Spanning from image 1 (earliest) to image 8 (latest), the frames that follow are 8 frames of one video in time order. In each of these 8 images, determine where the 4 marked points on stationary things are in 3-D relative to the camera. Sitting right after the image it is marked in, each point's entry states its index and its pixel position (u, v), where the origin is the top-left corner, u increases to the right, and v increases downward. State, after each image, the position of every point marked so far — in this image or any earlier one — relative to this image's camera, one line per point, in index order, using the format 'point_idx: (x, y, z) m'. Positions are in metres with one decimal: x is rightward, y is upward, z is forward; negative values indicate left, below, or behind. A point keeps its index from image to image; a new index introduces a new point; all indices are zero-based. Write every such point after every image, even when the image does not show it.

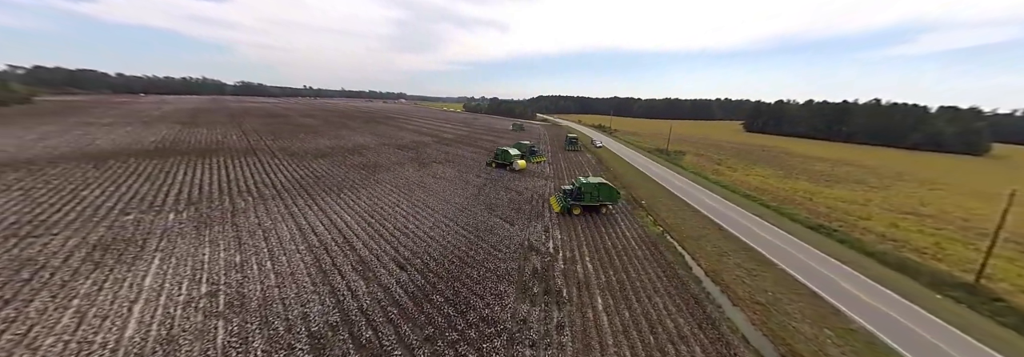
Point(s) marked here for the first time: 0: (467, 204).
0: (-3.0, -1.8, +16.9) m
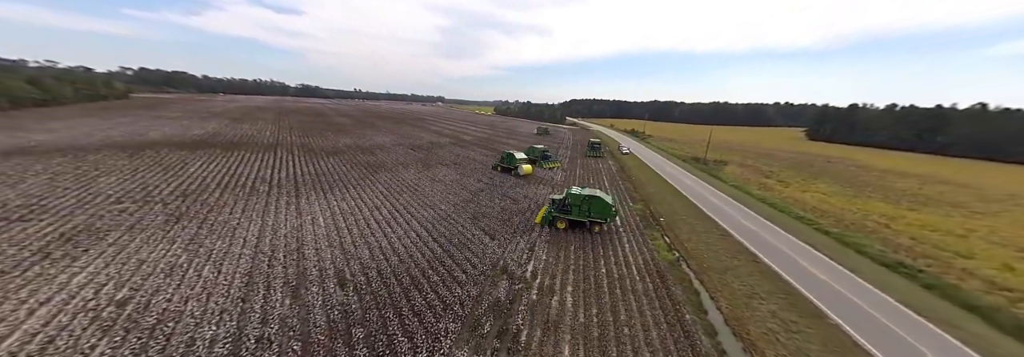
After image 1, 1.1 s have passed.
0: (-3.8, -2.1, +15.5) m
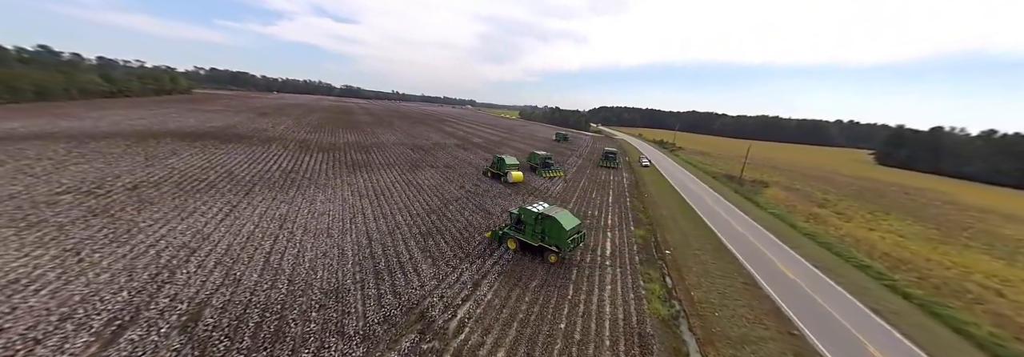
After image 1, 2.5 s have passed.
0: (-5.8, -2.5, +13.2) m
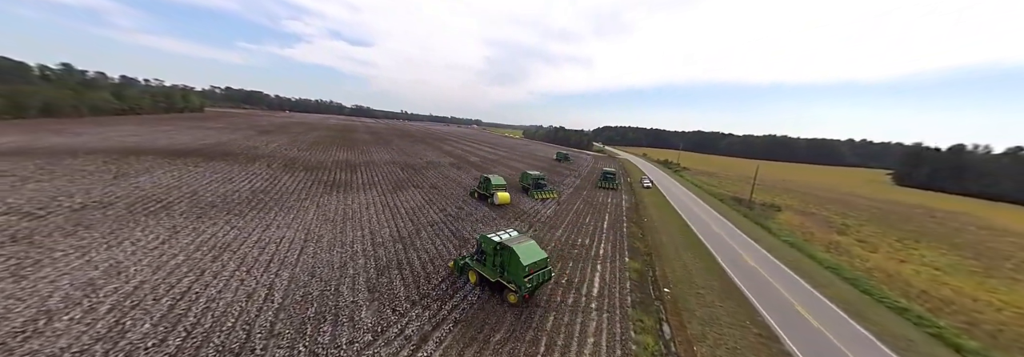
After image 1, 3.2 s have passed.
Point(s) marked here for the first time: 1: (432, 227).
0: (-7.2, -3.7, +11.7) m
1: (-5.2, -3.2, +16.1) m
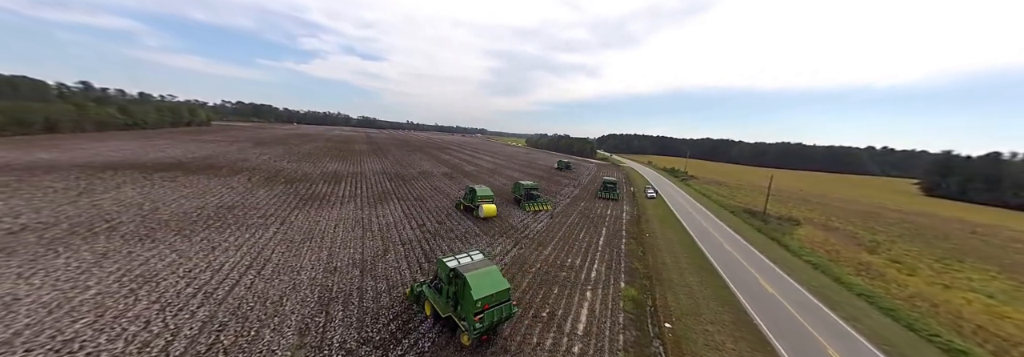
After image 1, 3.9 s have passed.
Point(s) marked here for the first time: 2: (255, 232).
0: (-8.4, -4.4, +10.1) m
1: (-6.4, -4.0, +14.5) m
2: (-14.8, -3.1, +14.3) m
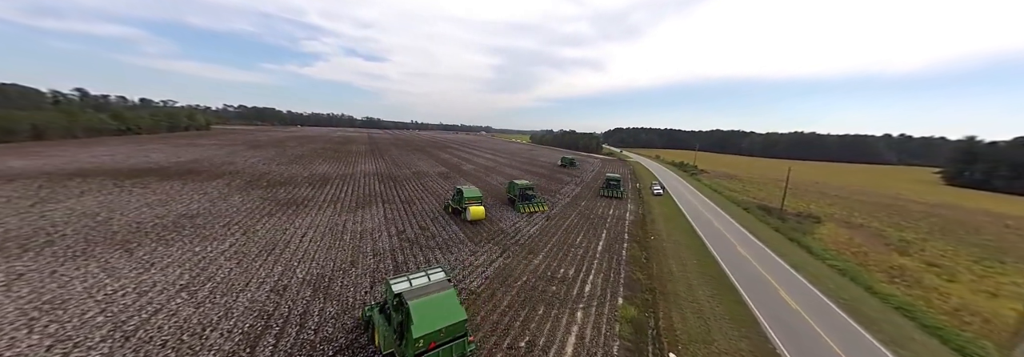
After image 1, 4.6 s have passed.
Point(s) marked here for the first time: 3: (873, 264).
0: (-9.4, -4.6, +8.5) m
1: (-7.2, -4.2, +12.9) m
2: (-15.7, -3.4, +12.9) m
3: (+26.8, -6.0, +18.3) m
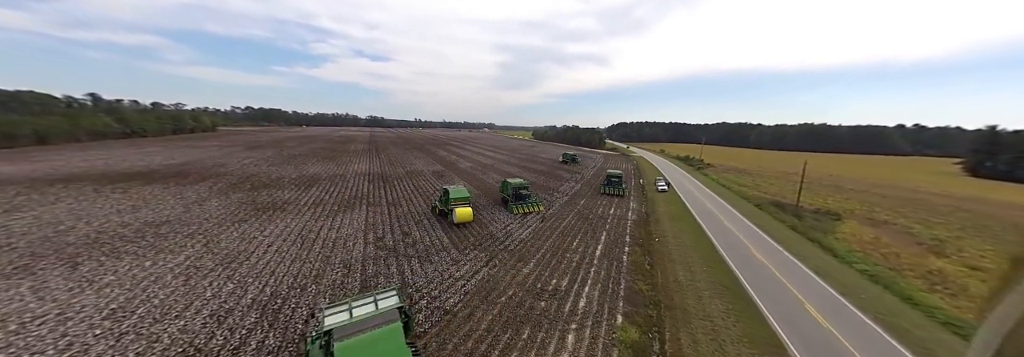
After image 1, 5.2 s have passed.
0: (-10.2, -4.9, +7.3) m
1: (-8.0, -4.3, +11.6) m
2: (-16.4, -3.7, +11.8) m
3: (+26.2, -5.6, +16.4) m
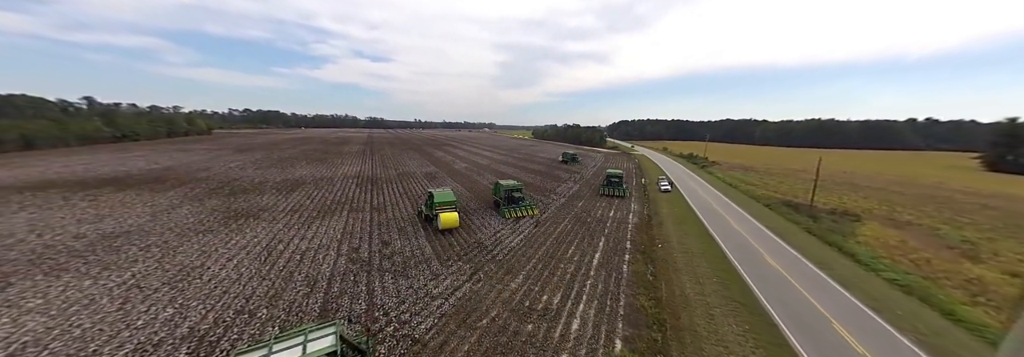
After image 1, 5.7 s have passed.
0: (-10.9, -5.2, +6.0) m
1: (-8.6, -4.6, +10.3) m
2: (-17.1, -4.1, +10.5) m
3: (+25.6, -5.5, +14.9) m
